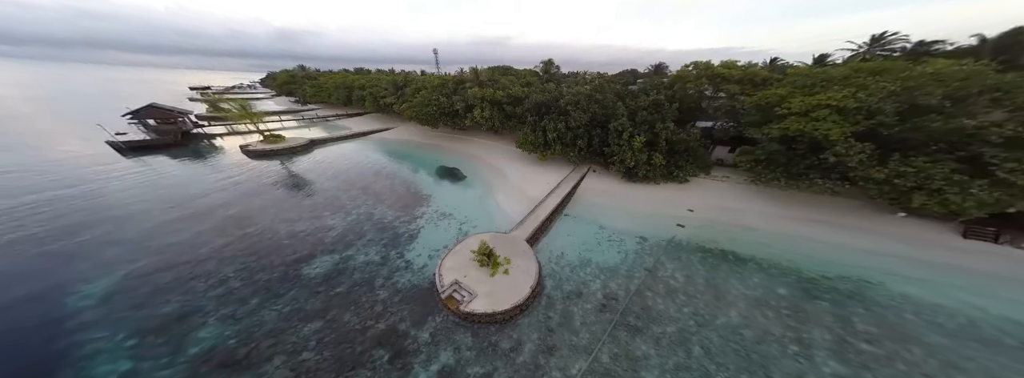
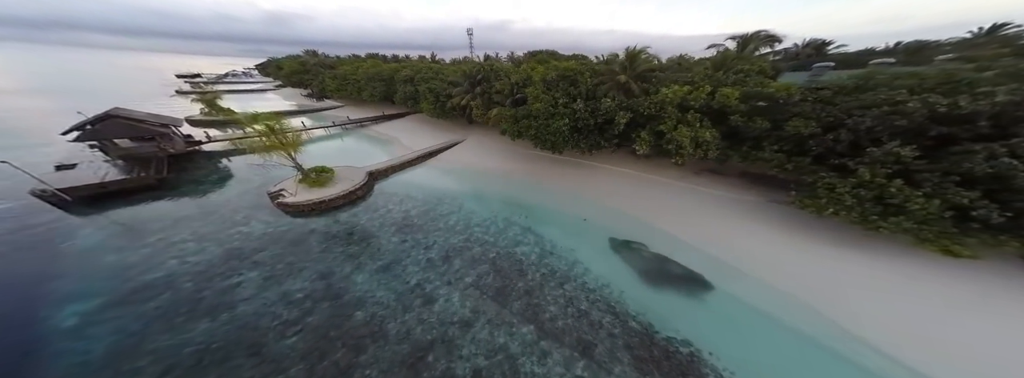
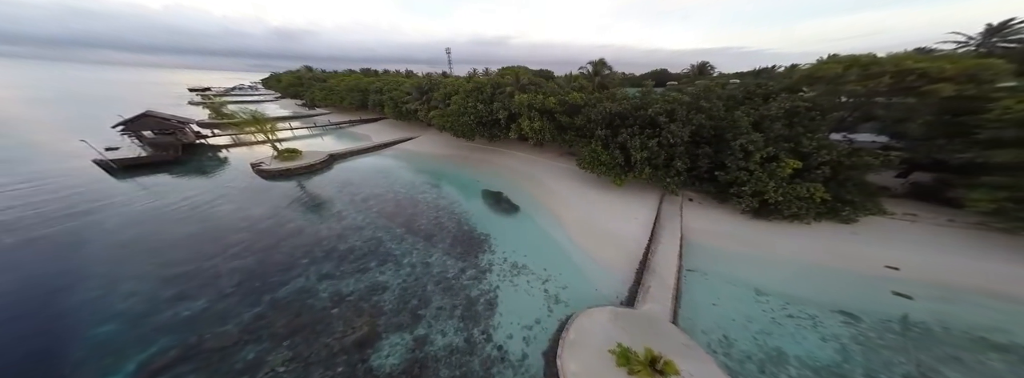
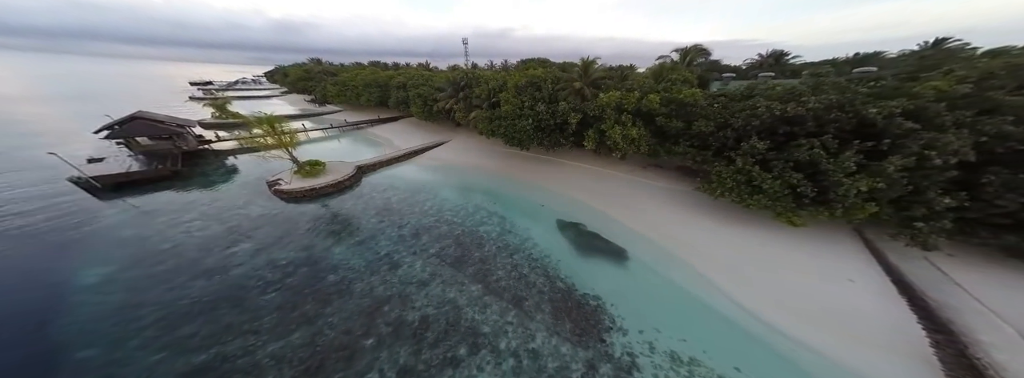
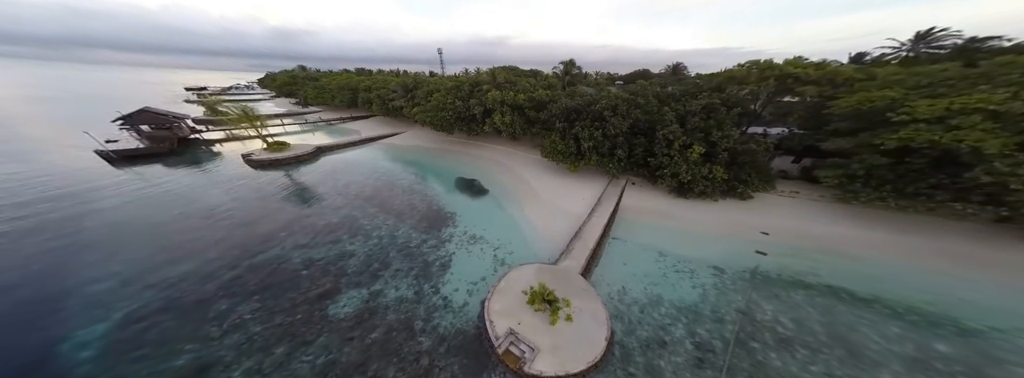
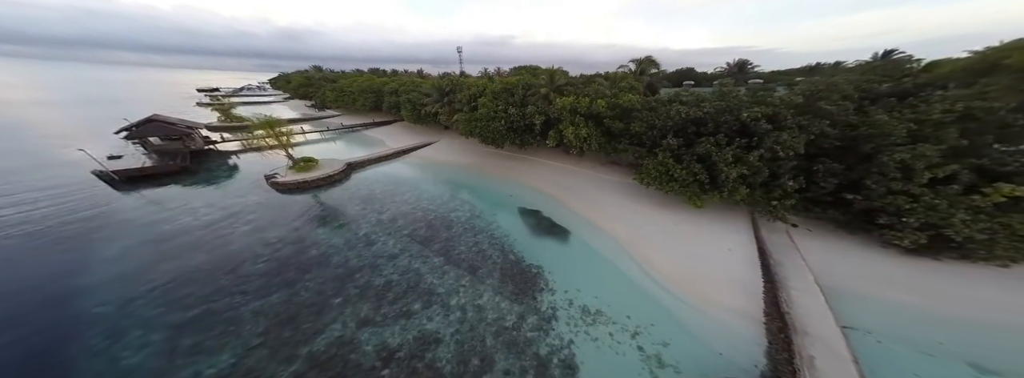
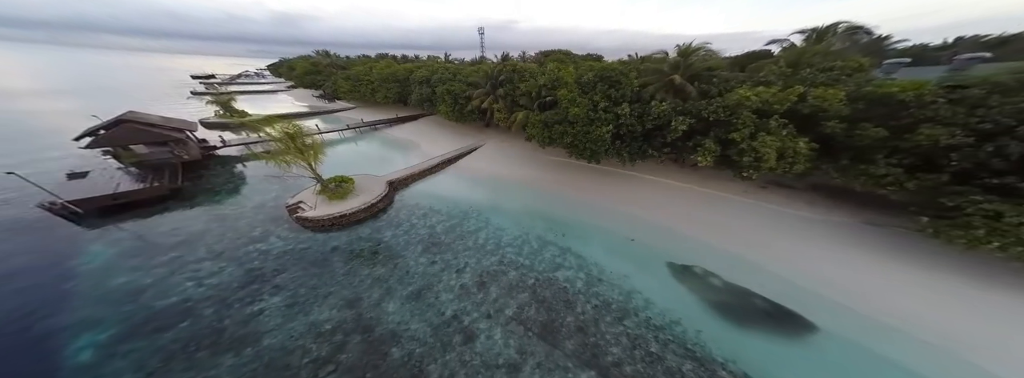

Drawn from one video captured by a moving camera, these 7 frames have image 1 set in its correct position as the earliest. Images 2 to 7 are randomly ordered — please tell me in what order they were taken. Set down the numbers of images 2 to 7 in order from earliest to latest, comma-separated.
5, 3, 6, 4, 2, 7
